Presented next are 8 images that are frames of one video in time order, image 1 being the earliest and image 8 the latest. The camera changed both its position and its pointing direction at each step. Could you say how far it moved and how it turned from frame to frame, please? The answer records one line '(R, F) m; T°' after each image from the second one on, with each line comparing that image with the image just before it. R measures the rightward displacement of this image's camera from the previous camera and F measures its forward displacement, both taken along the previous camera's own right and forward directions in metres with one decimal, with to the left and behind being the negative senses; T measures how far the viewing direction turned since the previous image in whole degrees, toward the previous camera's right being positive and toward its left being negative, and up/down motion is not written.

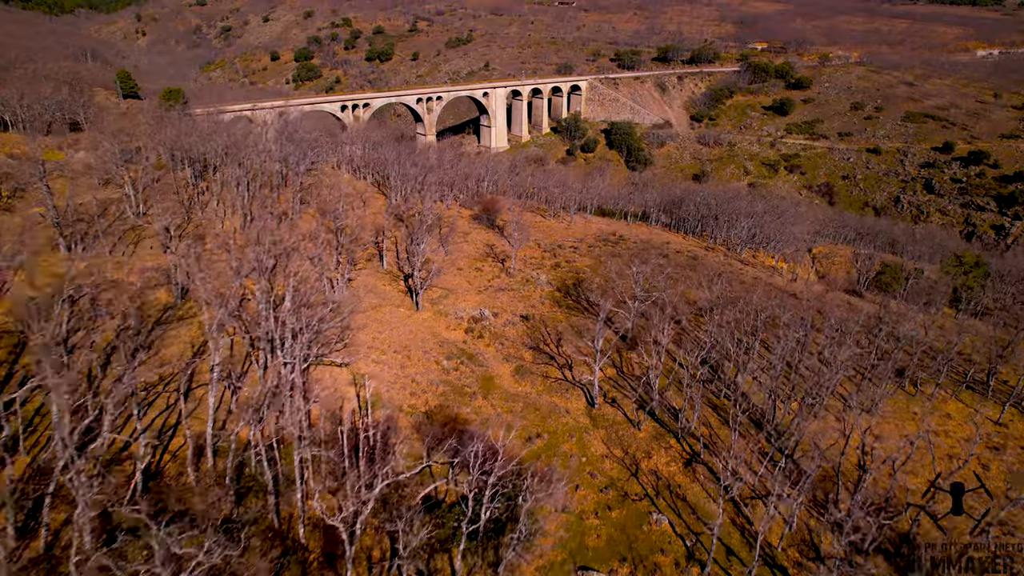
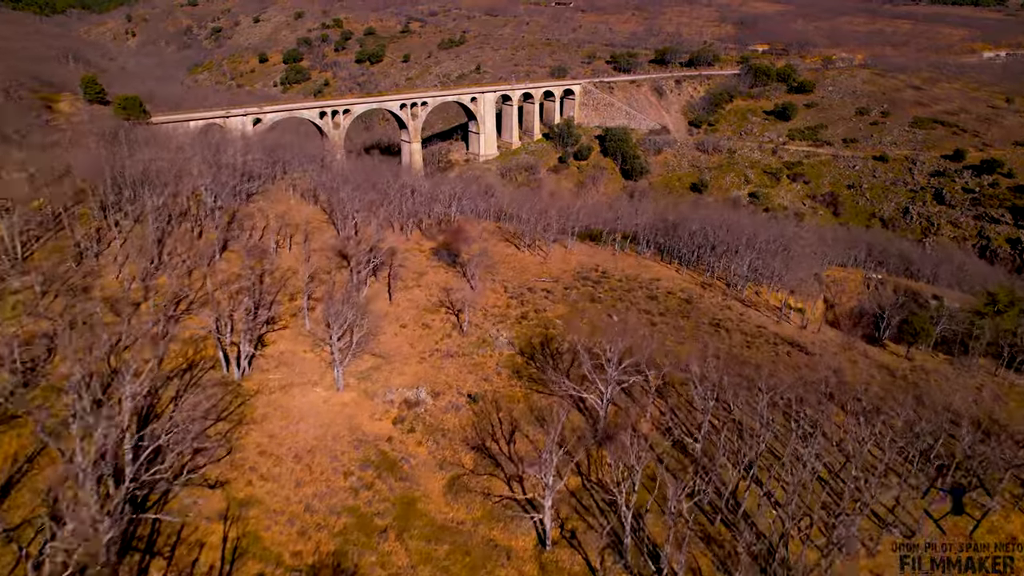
(+1.0, +3.0) m; 0°
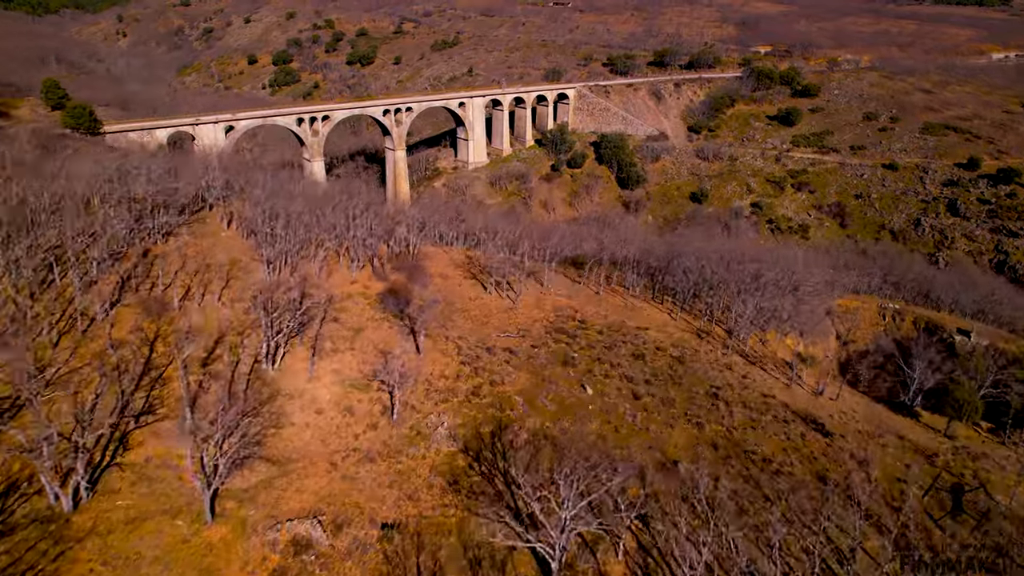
(+1.0, +3.0) m; 0°
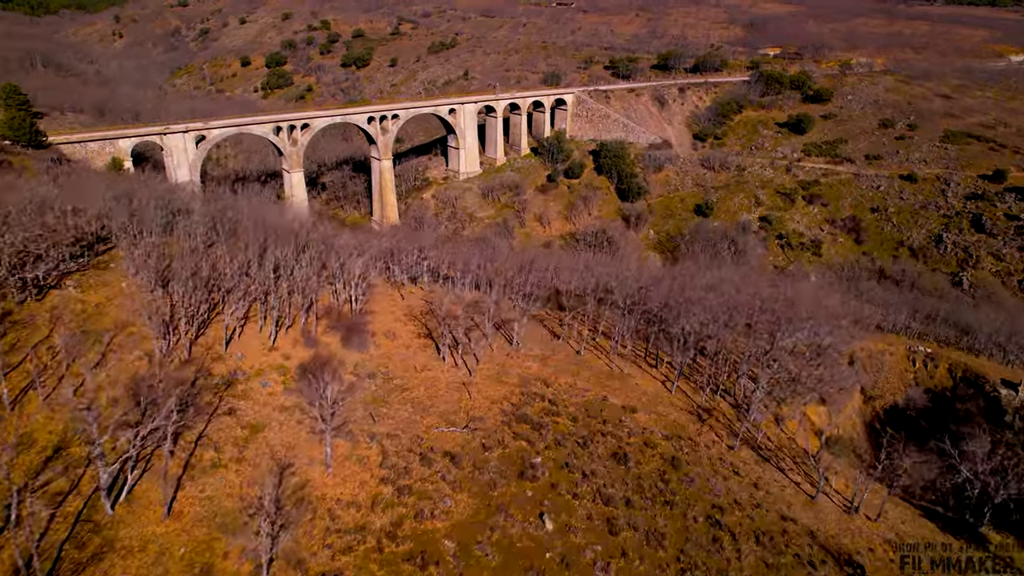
(+1.1, +3.4) m; 0°
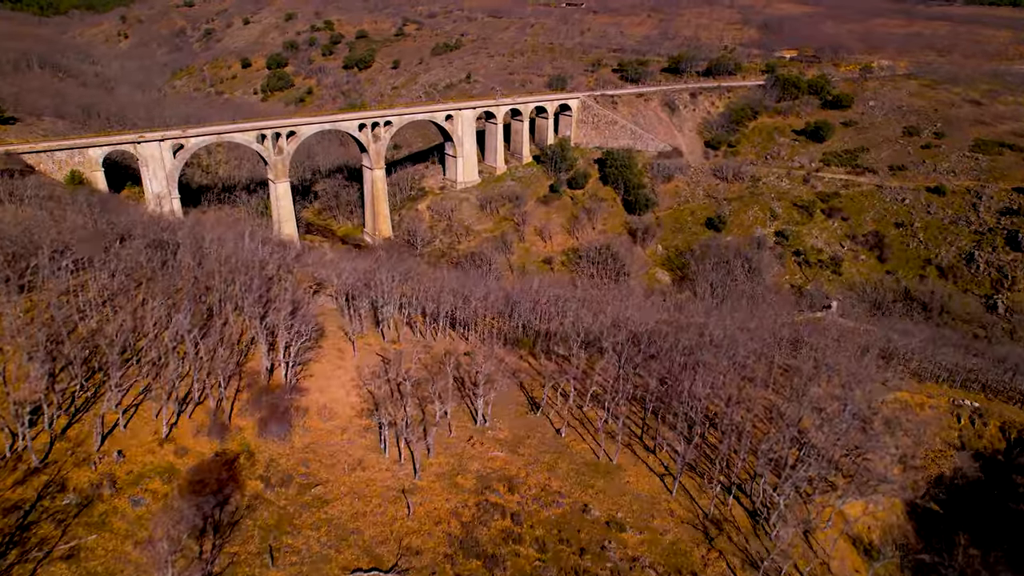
(+0.9, +3.1) m; -1°
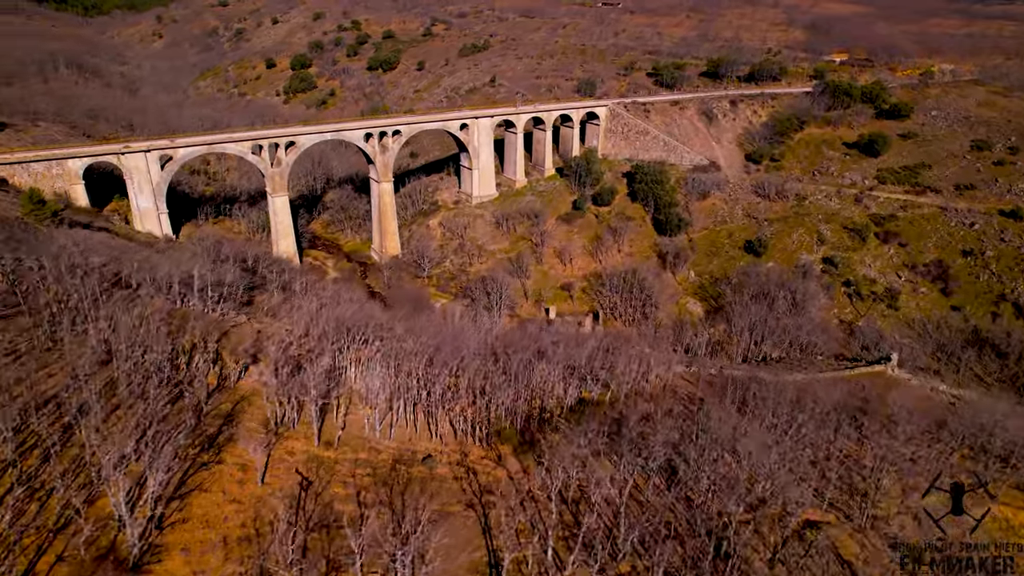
(+1.2, +4.4) m; -3°
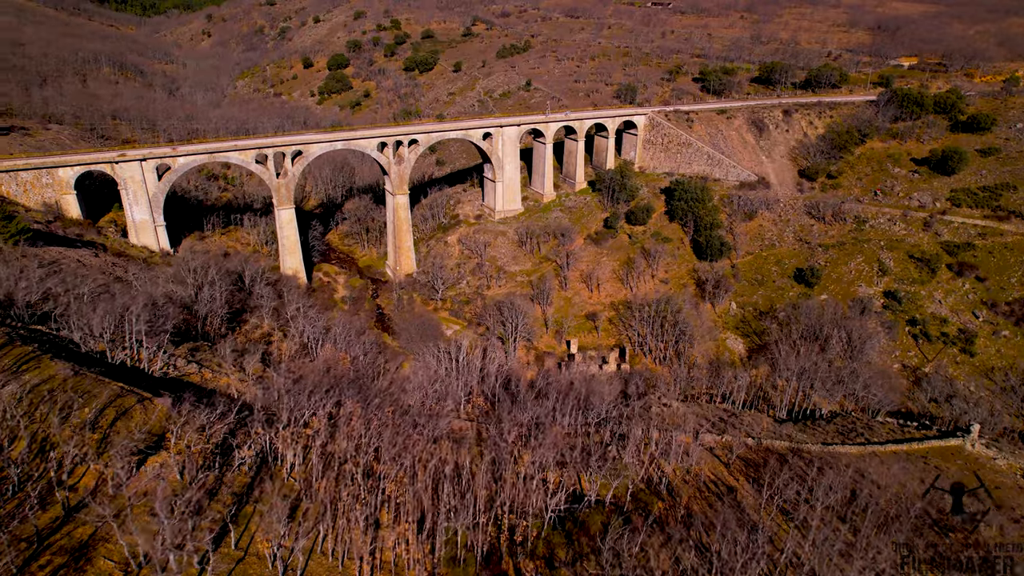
(+1.5, +3.9) m; -4°
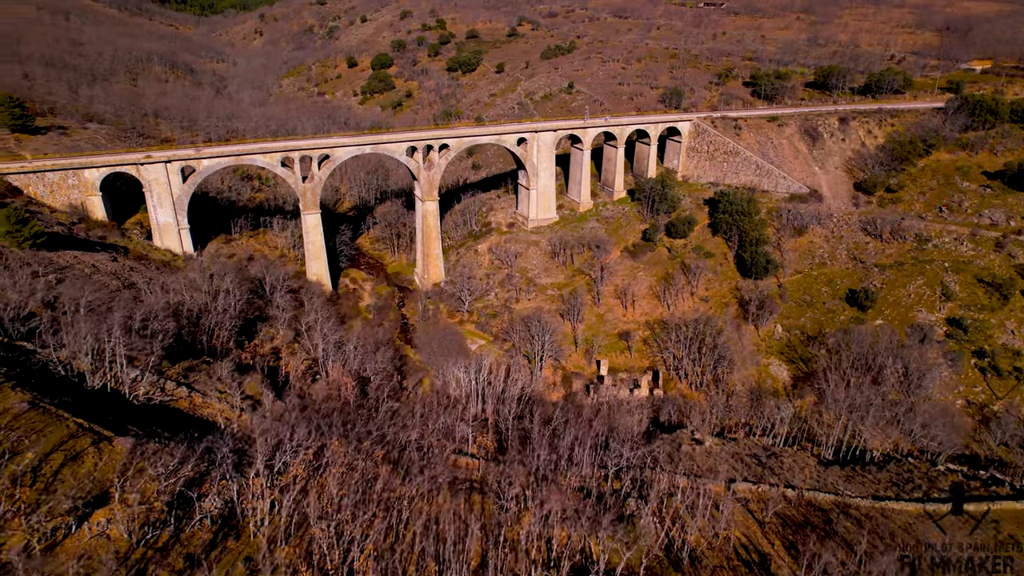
(+0.8, +1.9) m; -4°
